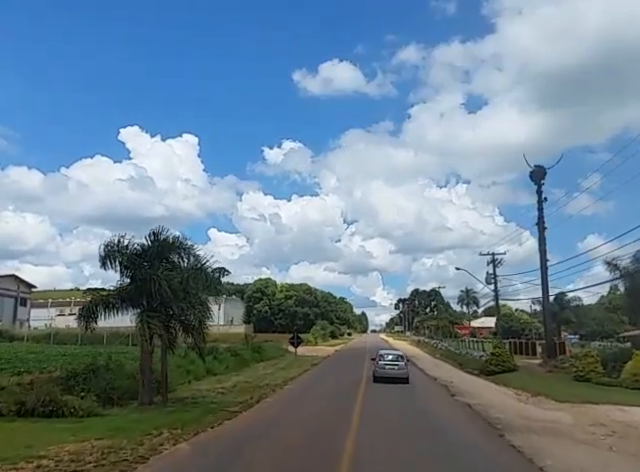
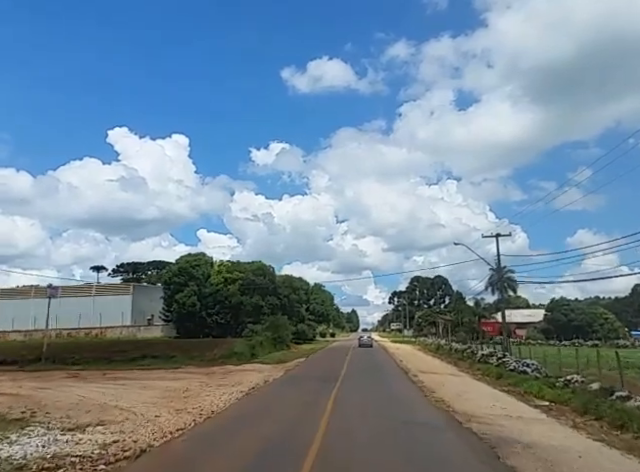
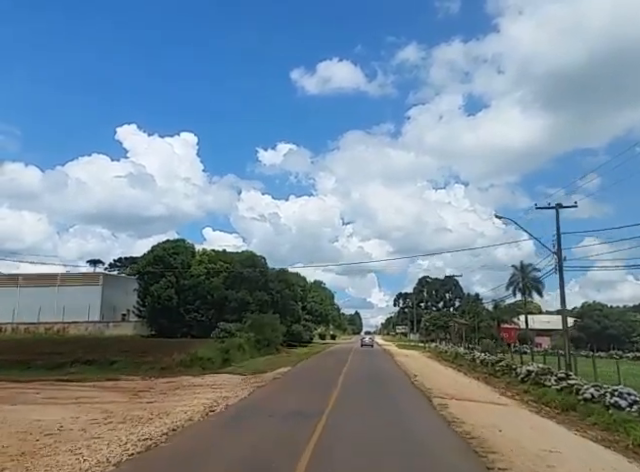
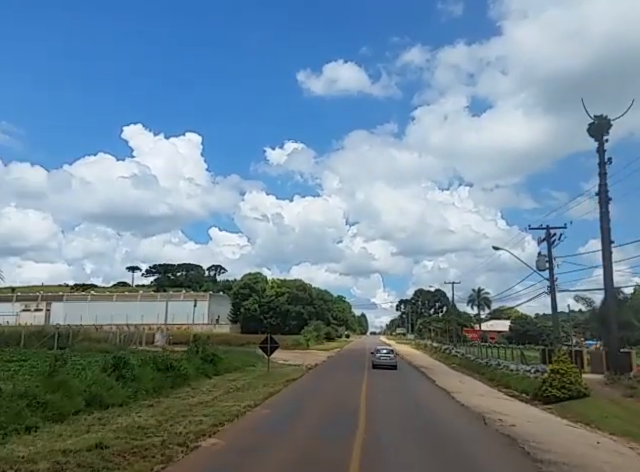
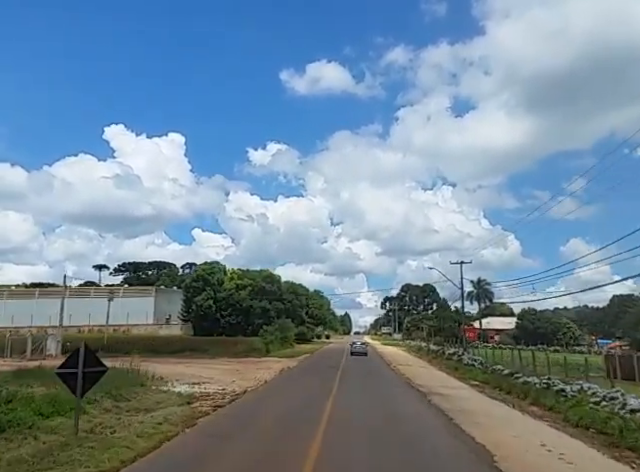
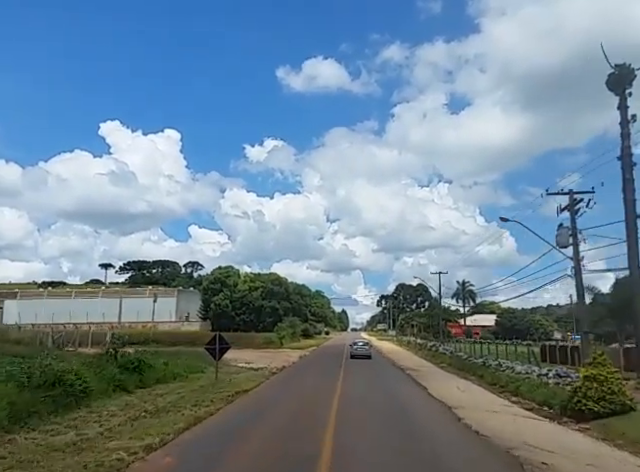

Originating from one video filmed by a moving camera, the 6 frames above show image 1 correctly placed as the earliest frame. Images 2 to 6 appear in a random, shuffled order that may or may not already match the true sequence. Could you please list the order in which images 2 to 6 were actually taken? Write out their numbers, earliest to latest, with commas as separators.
4, 6, 5, 2, 3
